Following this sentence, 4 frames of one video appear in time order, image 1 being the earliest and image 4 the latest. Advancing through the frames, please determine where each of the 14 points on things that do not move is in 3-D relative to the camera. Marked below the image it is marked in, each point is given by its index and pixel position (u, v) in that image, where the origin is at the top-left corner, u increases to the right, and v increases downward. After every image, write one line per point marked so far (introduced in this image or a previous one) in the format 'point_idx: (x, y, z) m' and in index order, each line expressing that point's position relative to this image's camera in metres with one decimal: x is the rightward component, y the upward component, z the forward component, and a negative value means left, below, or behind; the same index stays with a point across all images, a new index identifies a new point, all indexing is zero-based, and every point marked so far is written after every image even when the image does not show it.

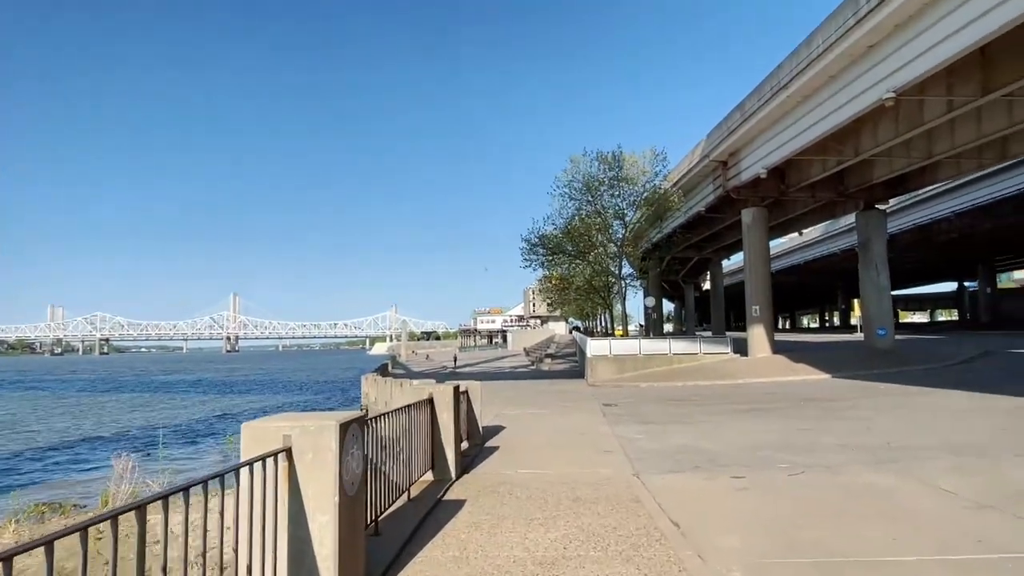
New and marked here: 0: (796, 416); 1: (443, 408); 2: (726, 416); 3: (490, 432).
0: (+5.8, -2.6, +13.5) m
1: (-0.8, -1.4, +7.9) m
2: (+4.6, -2.7, +14.2) m
3: (-0.5, -2.9, +13.2) m
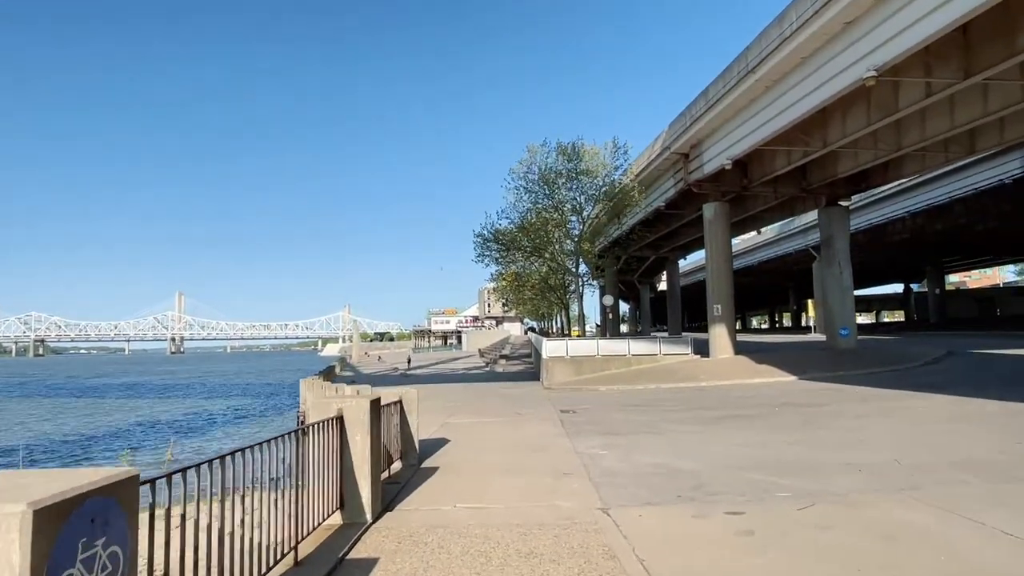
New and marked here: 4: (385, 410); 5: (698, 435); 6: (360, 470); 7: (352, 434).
0: (+4.8, -2.5, +12.1) m
1: (-1.4, -1.3, +6.1) m
2: (+3.5, -2.6, +12.7) m
3: (-1.4, -2.7, +11.4) m
4: (-1.7, -1.6, +8.9) m
5: (+3.1, -2.5, +11.2) m
6: (-1.4, -1.7, +6.1) m
7: (-1.5, -1.3, +6.1) m
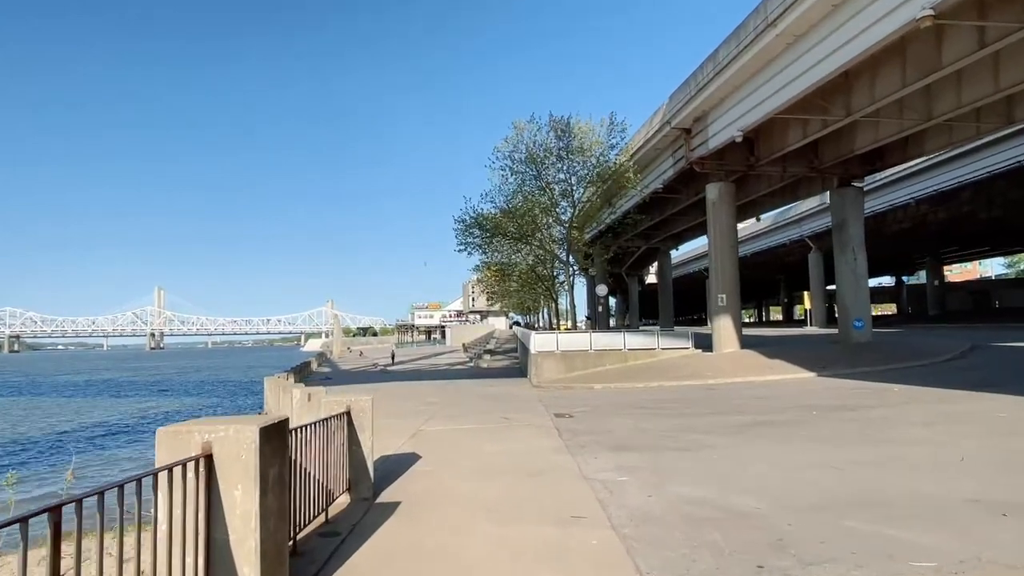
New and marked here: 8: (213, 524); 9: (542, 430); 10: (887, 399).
0: (+4.6, -2.1, +9.8) m
1: (-1.5, -1.0, +3.6) m
2: (+3.3, -2.3, +10.3) m
3: (-1.6, -2.4, +8.9) m
4: (-1.8, -1.3, +6.4) m
5: (+3.0, -2.2, +8.8) m
6: (-1.4, -1.4, +3.6) m
7: (-1.5, -1.0, +3.6) m
8: (-1.6, -1.2, +3.6) m
9: (+0.5, -2.5, +11.7) m
10: (+7.2, -2.2, +12.8) m
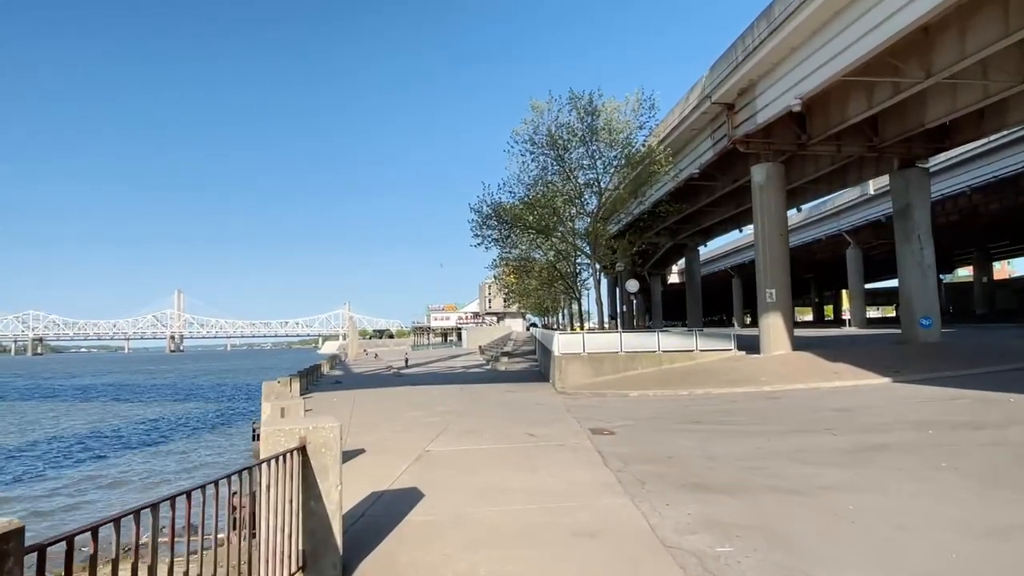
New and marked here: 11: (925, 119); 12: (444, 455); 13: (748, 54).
0: (+5.0, -1.9, +7.1) m
1: (-1.3, -0.8, +1.1) m
2: (+3.7, -2.0, +7.7) m
3: (-1.2, -2.2, +6.4) m
4: (-1.5, -1.1, +3.9) m
5: (+3.3, -1.9, +6.2) m
6: (-1.2, -1.1, +1.1) m
7: (-1.3, -0.8, +1.1) m
8: (-1.4, -1.0, +1.1) m
9: (+0.9, -2.3, +9.1) m
10: (+7.7, -1.9, +10.1) m
11: (+12.2, +5.0, +19.6) m
12: (-1.0, -2.4, +9.8) m
13: (+6.8, +6.8, +19.3) m
